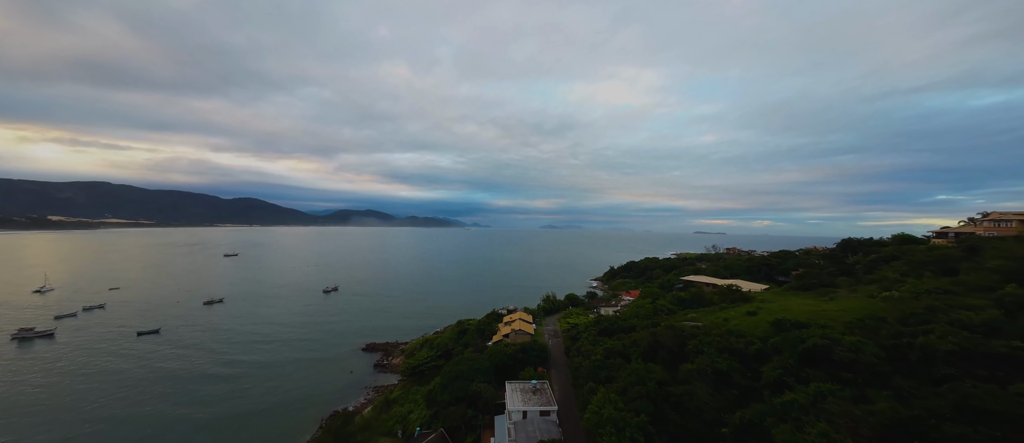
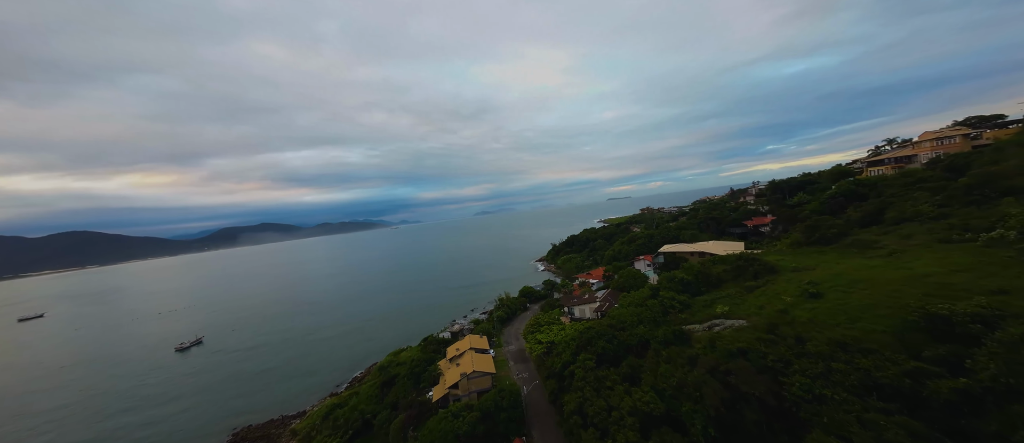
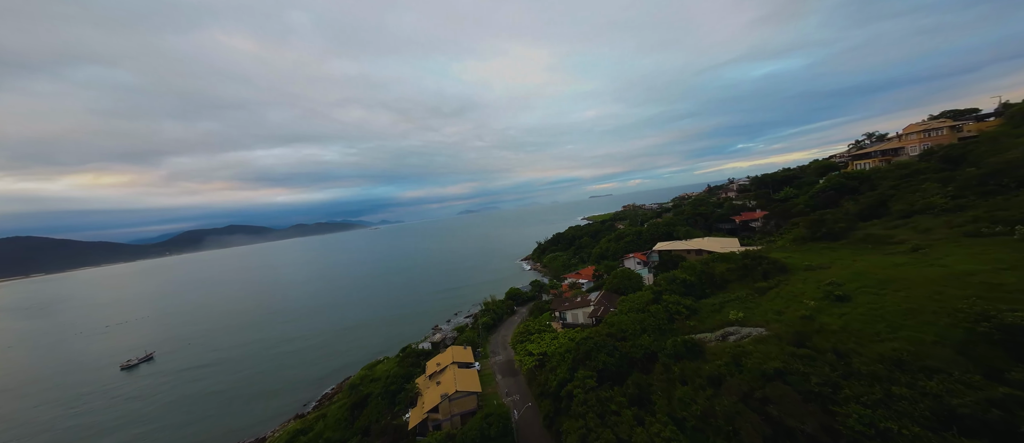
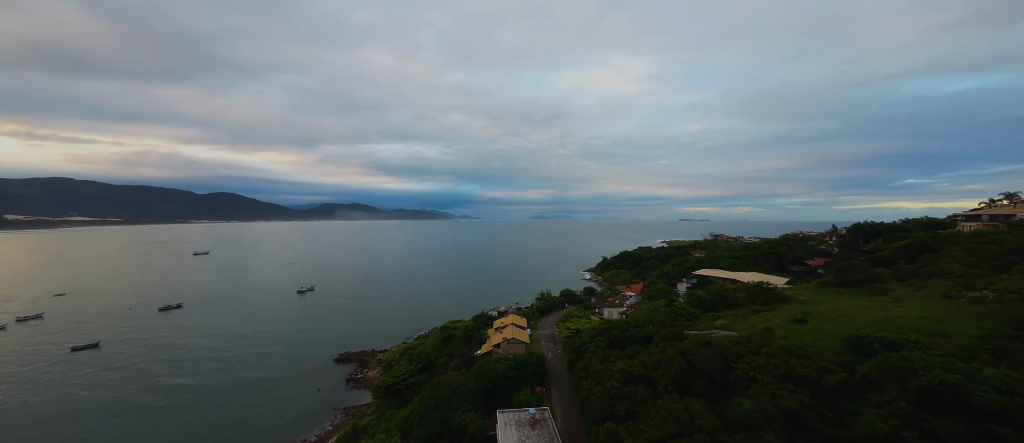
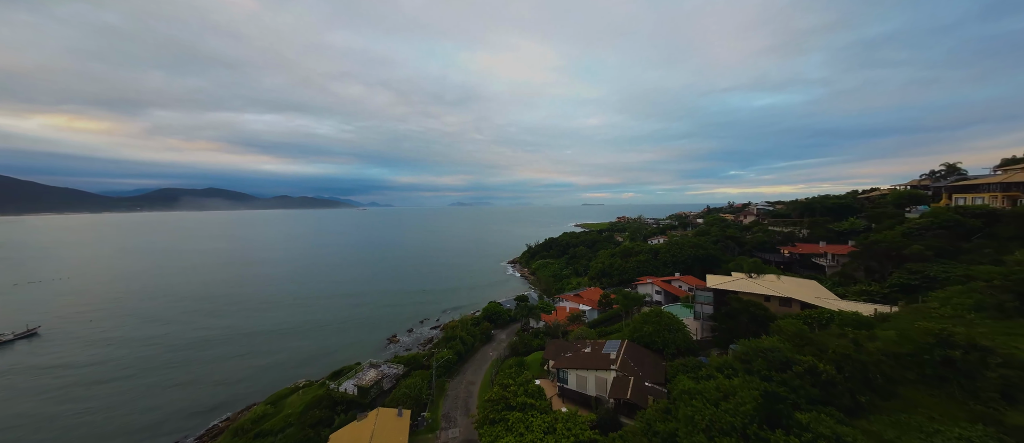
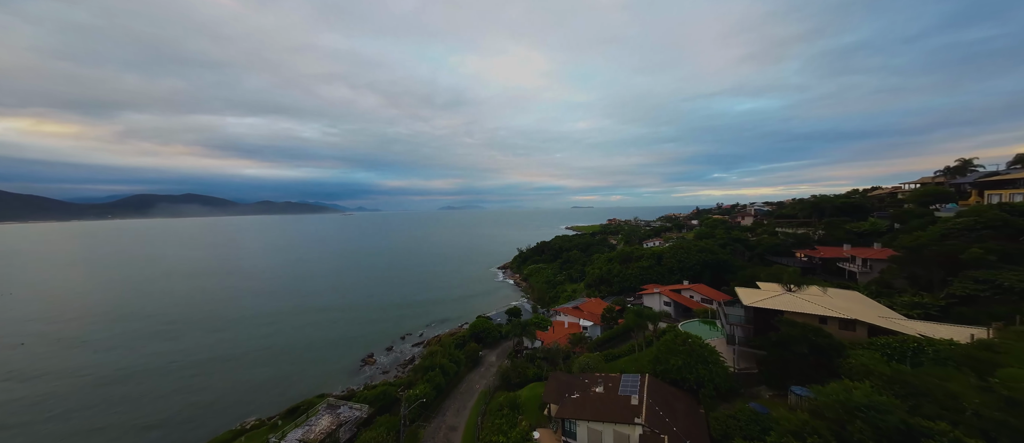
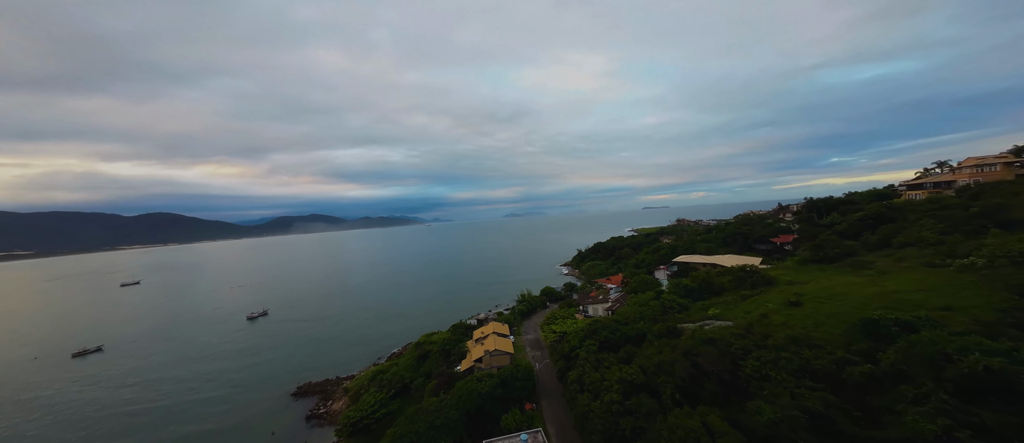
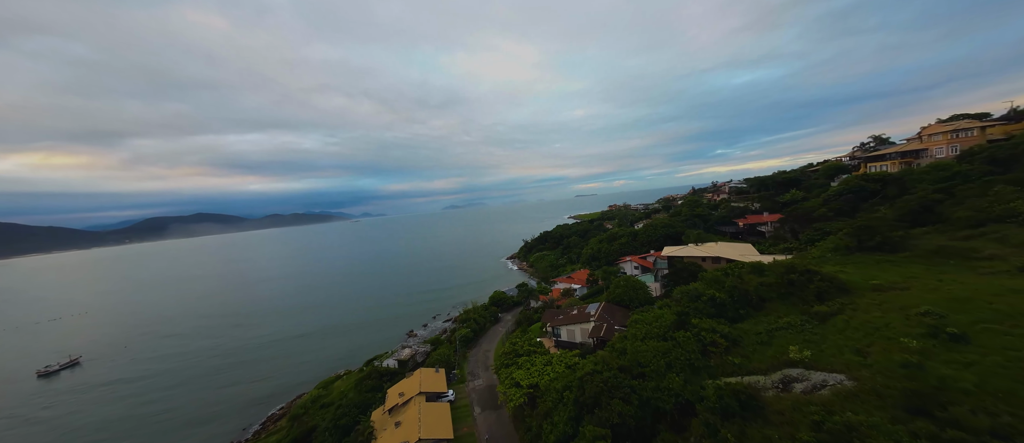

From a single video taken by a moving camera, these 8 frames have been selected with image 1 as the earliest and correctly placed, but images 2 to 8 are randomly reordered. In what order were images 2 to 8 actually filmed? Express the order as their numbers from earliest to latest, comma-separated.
4, 7, 2, 3, 8, 5, 6
